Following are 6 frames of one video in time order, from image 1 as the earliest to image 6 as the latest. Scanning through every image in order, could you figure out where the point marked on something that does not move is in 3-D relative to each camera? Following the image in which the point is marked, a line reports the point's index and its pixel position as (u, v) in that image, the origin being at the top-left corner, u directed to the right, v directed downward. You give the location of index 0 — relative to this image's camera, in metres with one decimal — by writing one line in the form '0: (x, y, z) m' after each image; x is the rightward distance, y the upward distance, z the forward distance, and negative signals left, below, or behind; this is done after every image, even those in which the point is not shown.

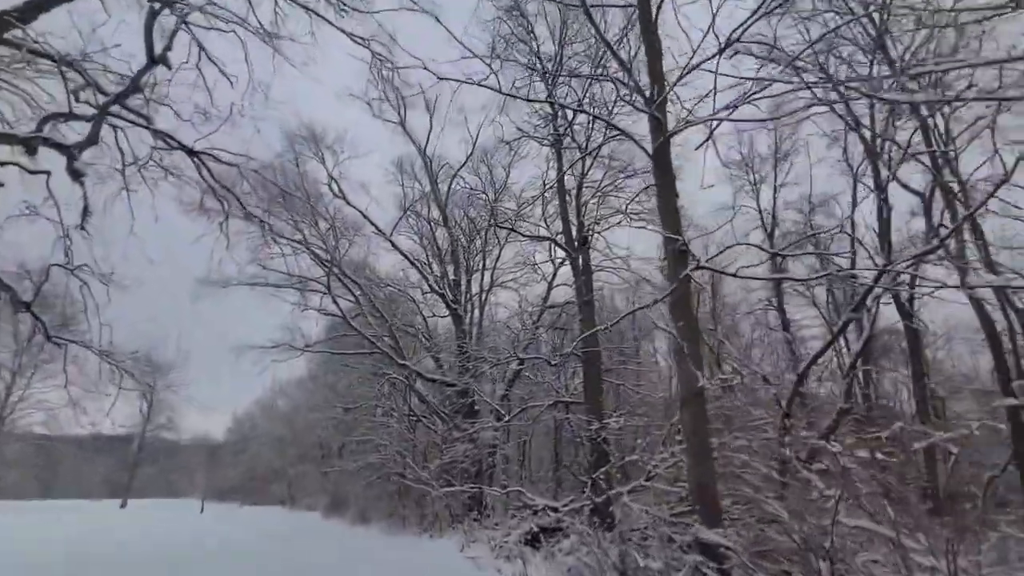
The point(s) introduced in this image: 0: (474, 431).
0: (-0.9, -3.5, +12.1) m
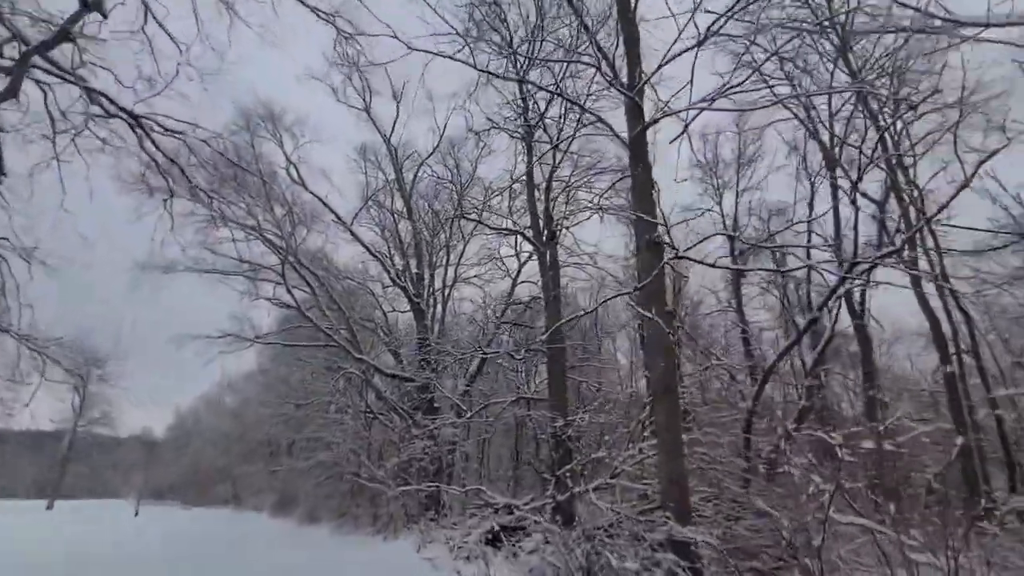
0: (-1.9, -3.3, +11.8) m
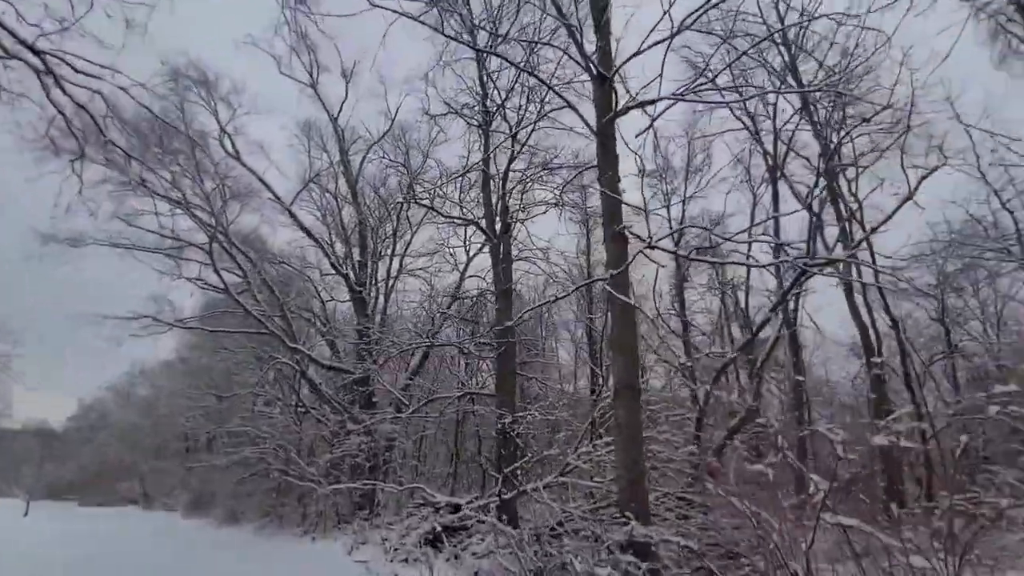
0: (-3.2, -3.1, +11.2) m
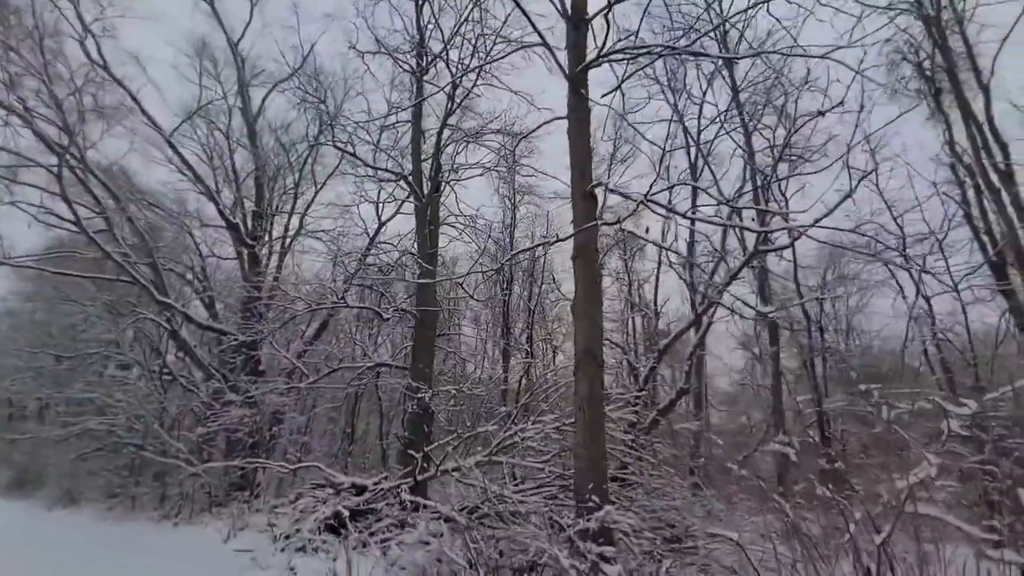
0: (-5.1, -2.1, +9.9) m
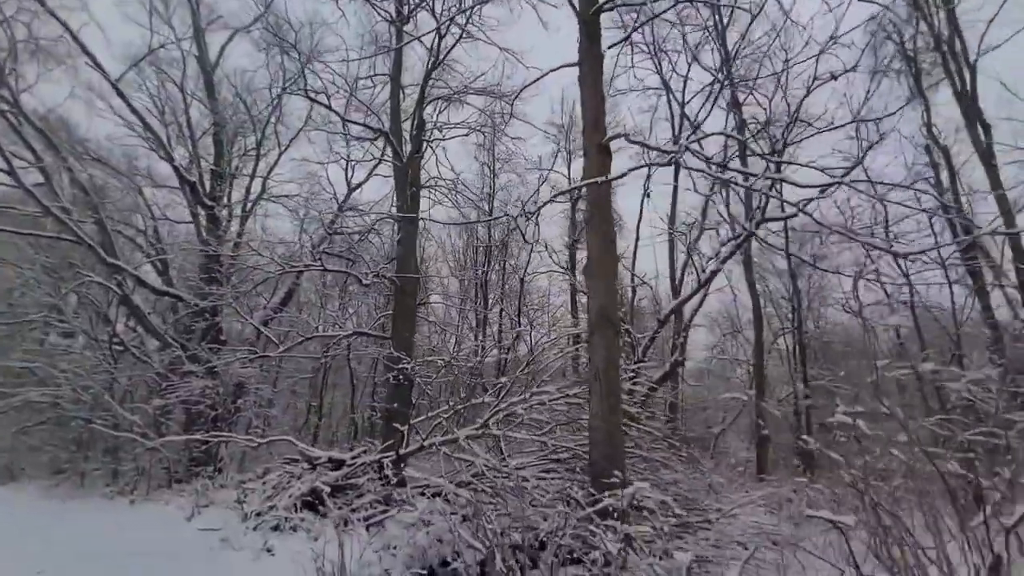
0: (-5.5, -1.4, +9.3) m
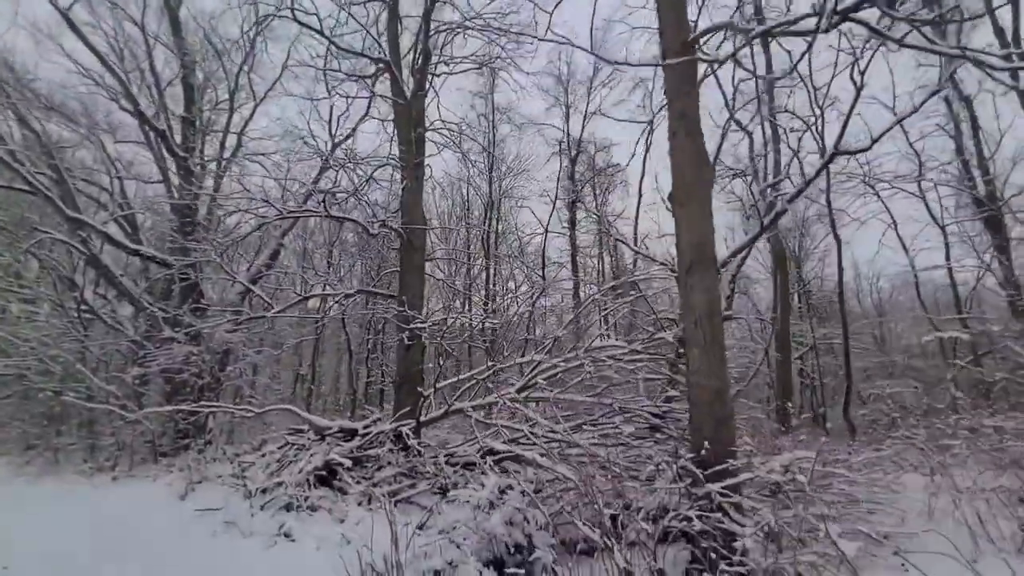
0: (-5.3, -0.7, +8.5) m
